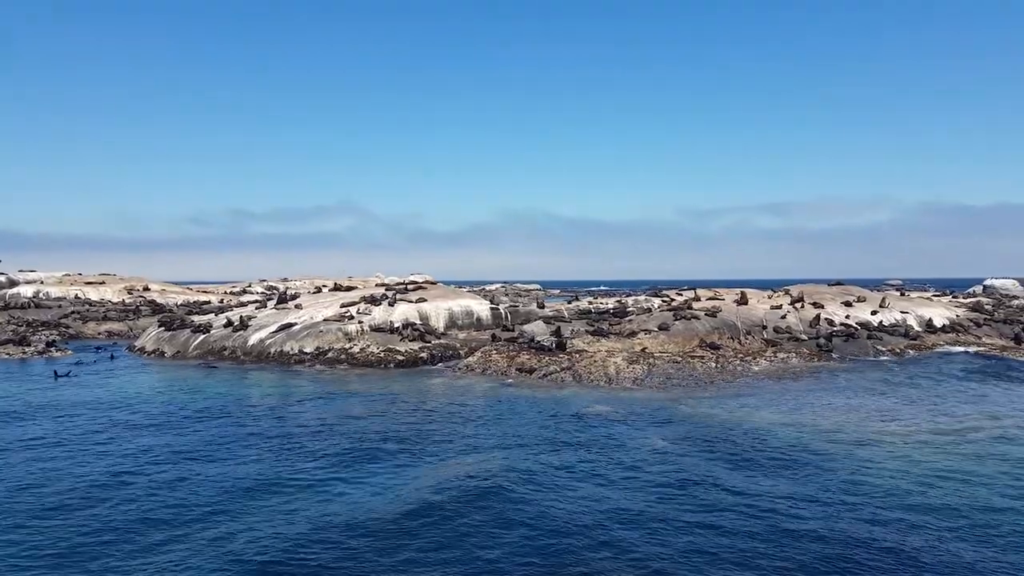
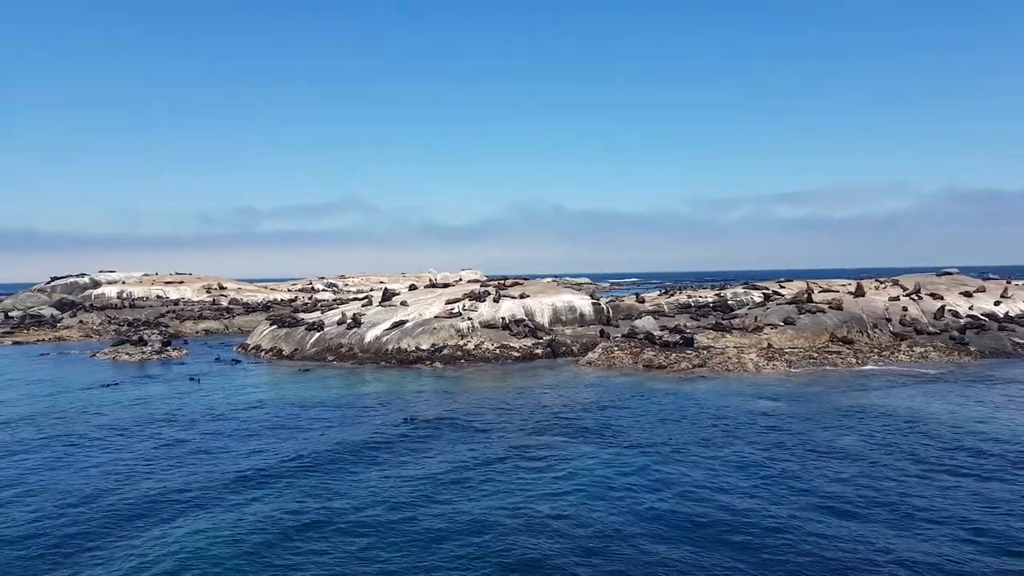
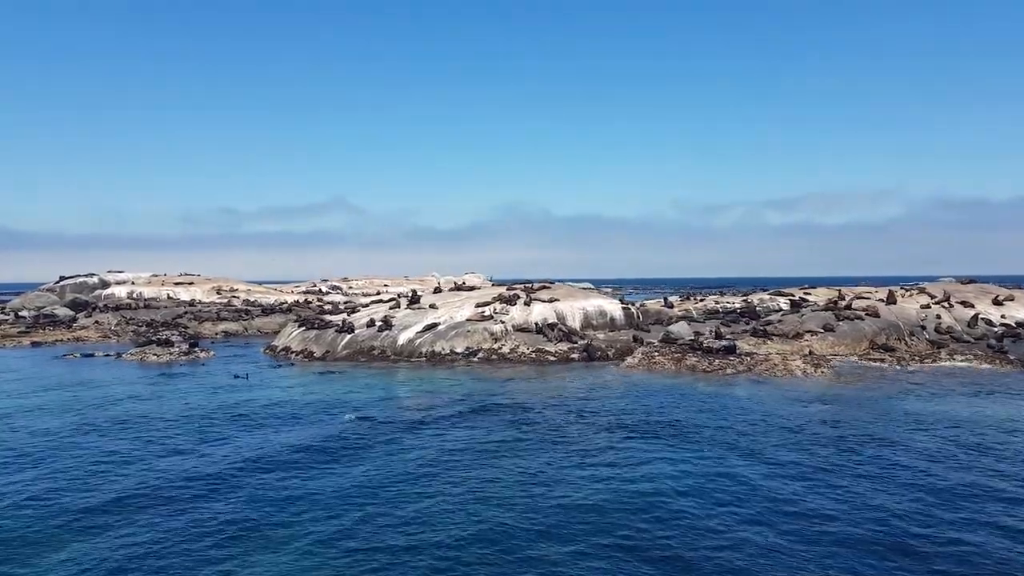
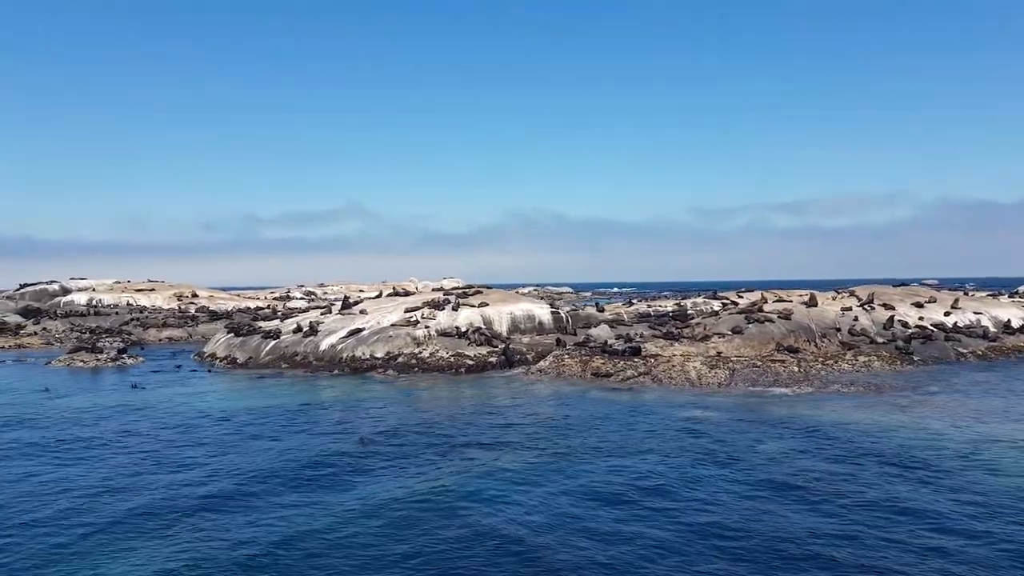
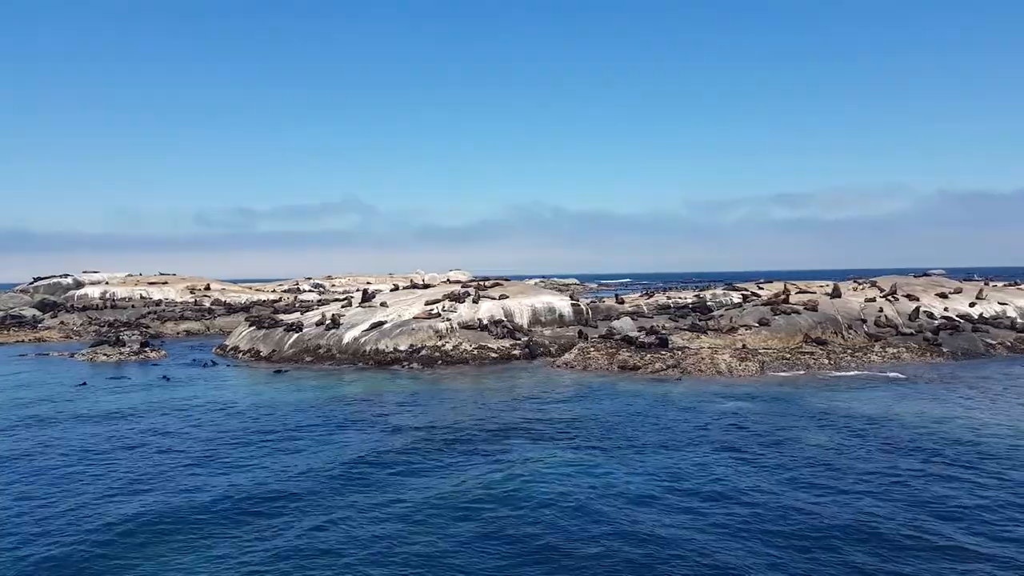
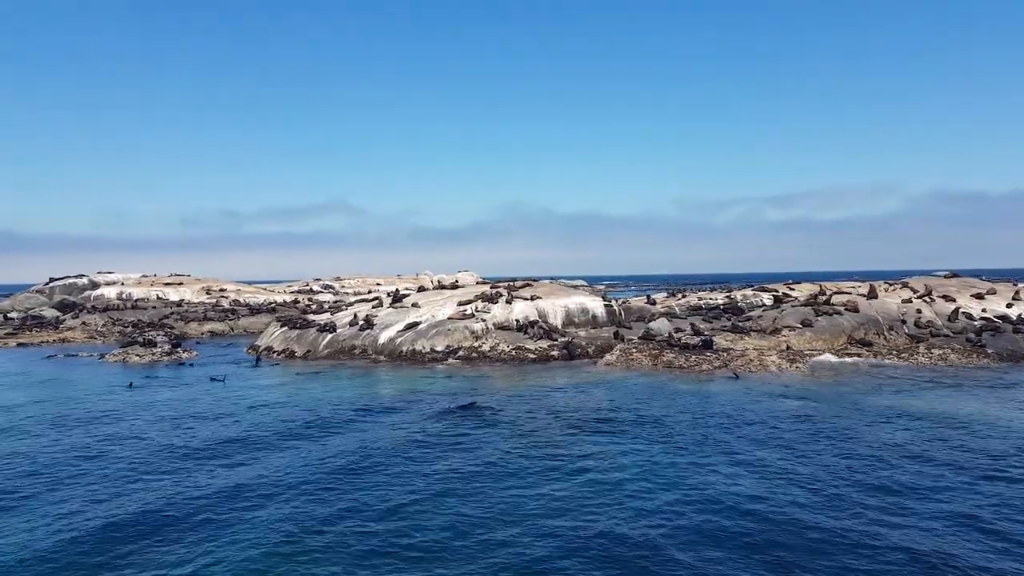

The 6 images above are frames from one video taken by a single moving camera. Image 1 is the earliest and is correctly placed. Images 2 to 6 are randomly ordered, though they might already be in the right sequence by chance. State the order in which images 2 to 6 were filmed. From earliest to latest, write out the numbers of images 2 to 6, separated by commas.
4, 5, 2, 6, 3
